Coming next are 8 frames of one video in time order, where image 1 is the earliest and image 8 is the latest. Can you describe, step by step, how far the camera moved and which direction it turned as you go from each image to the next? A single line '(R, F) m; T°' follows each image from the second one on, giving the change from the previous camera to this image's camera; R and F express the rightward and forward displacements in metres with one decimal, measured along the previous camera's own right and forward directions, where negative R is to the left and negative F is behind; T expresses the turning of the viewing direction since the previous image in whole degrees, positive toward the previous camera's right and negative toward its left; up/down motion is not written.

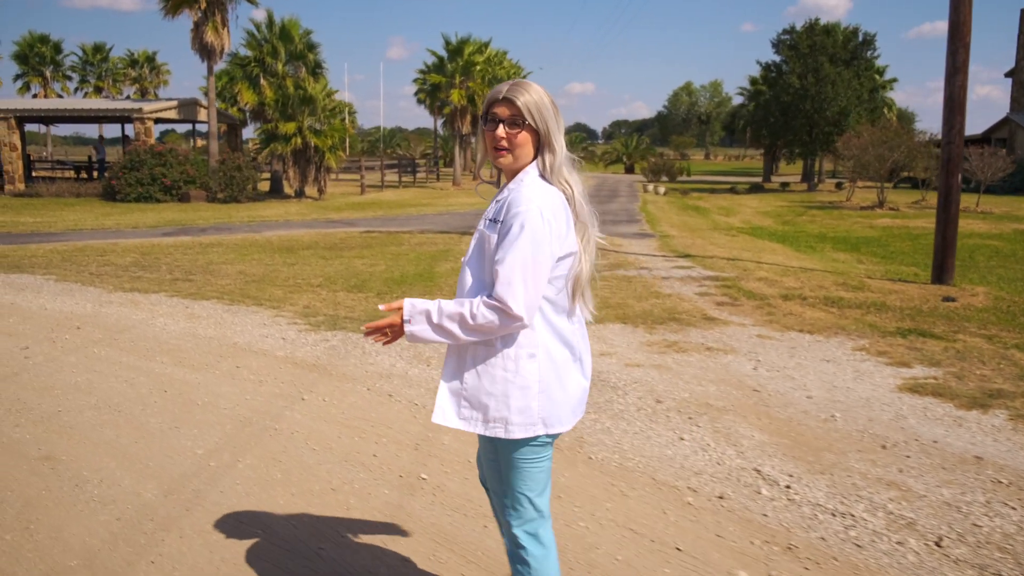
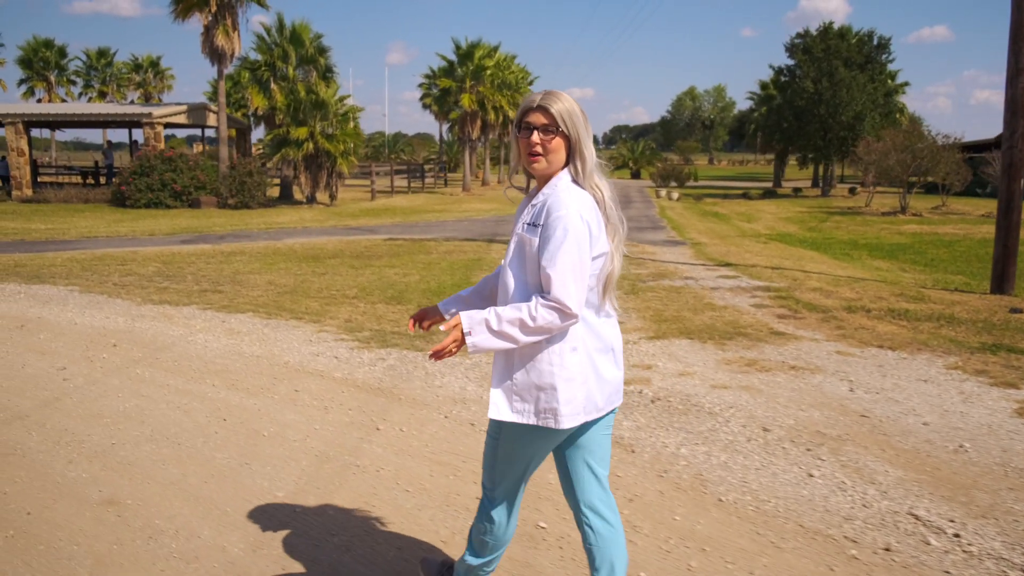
(-0.6, +0.5) m; 0°
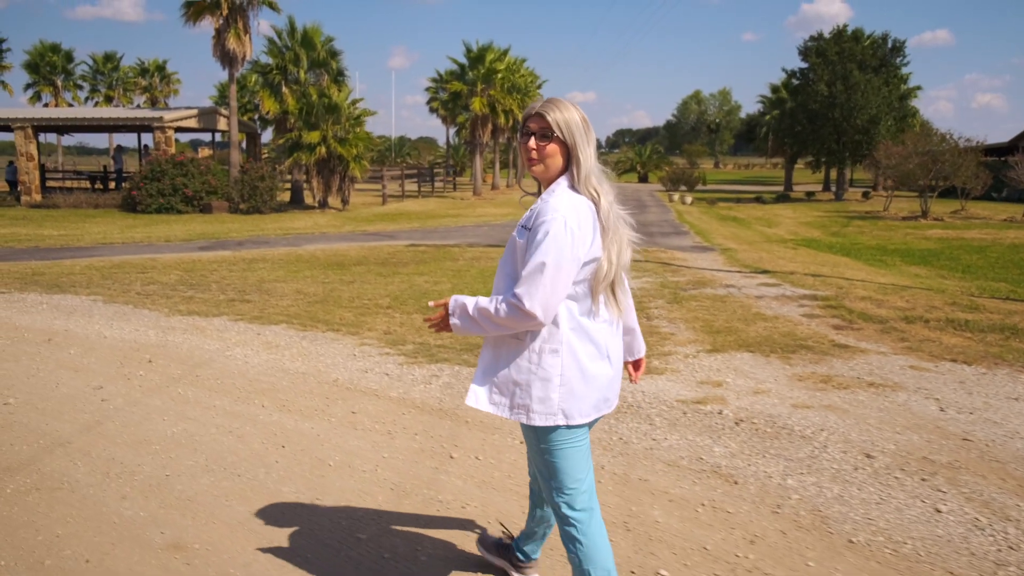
(-0.5, +0.4) m; 0°
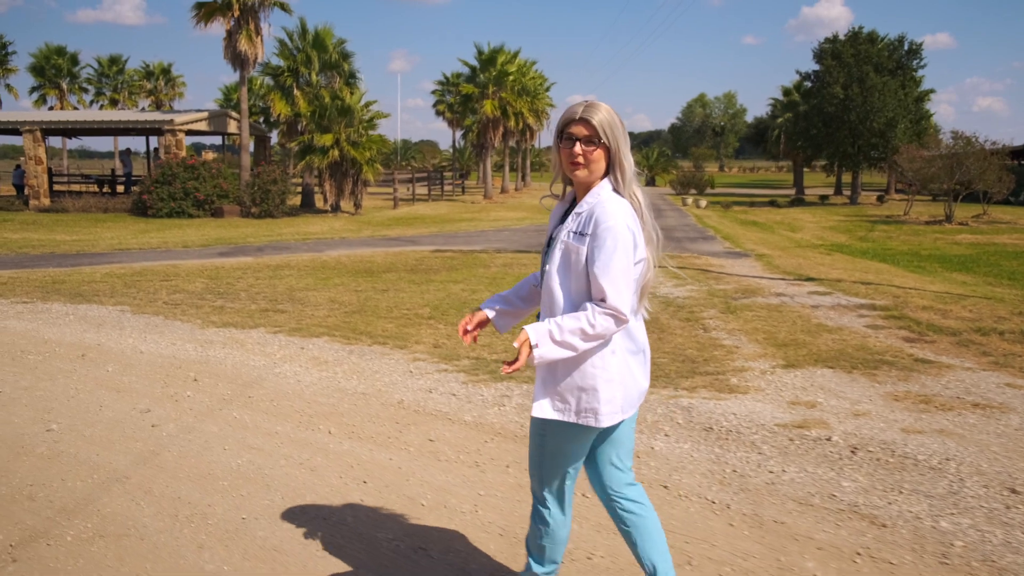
(-0.6, +0.5) m; 0°
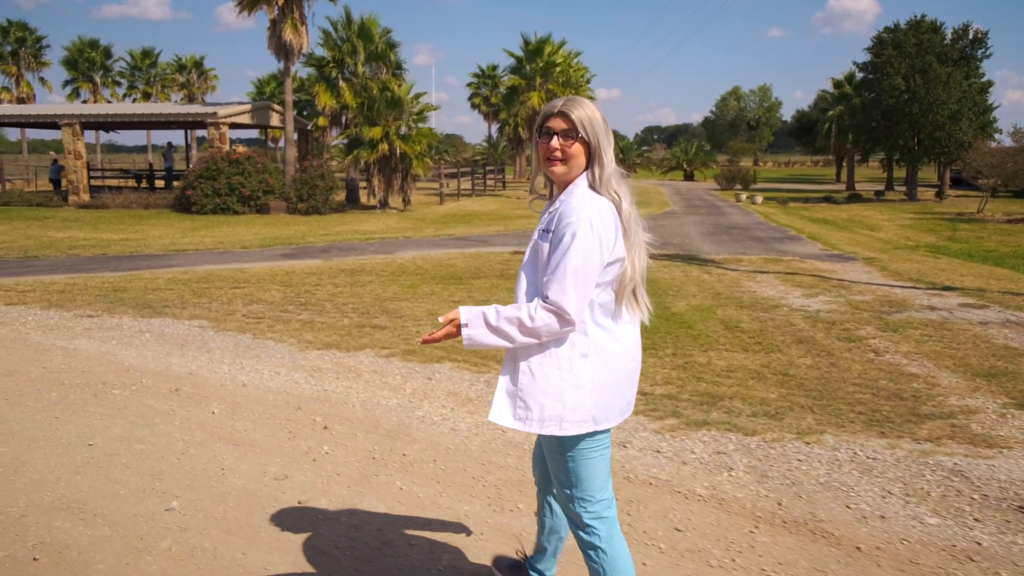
(-1.1, +1.2) m; -1°
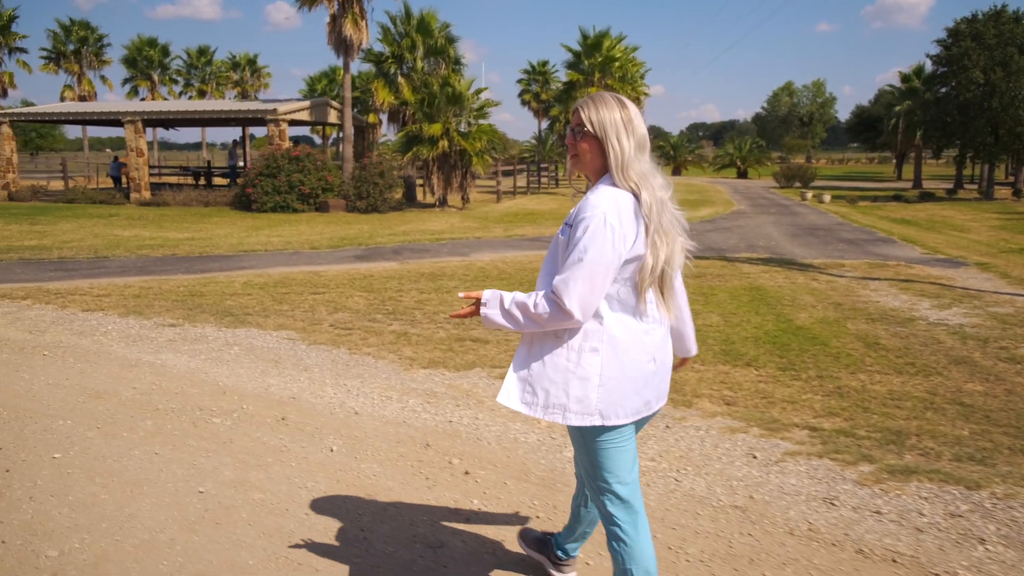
(-0.7, +0.8) m; -3°
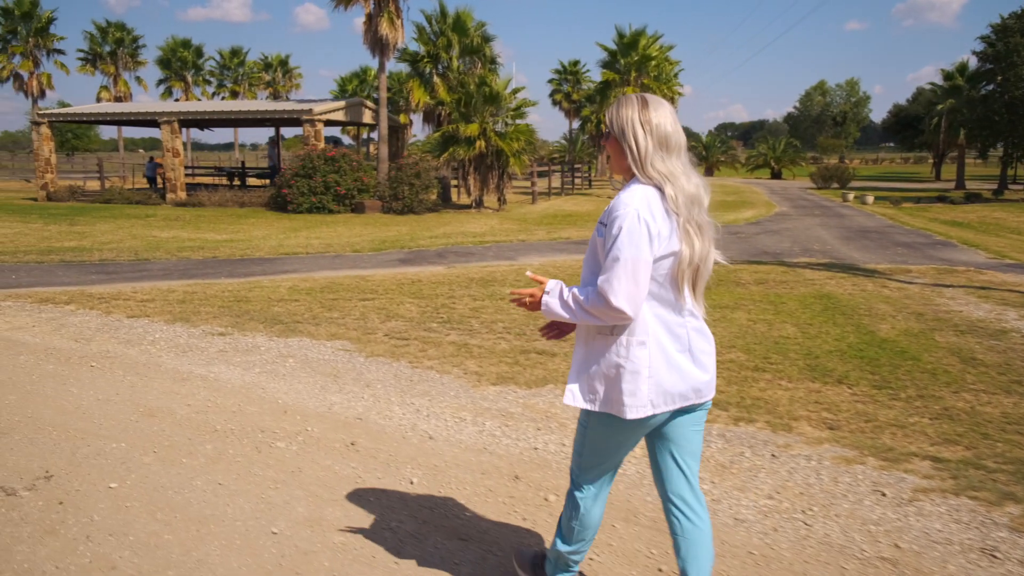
(-0.4, +0.5) m; -2°
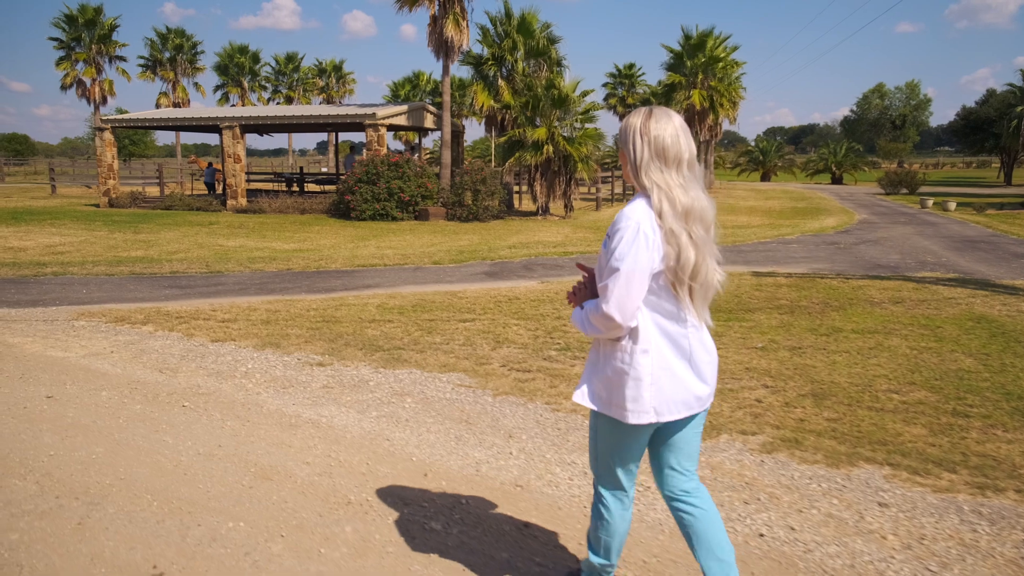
(-0.8, +1.0) m; -3°
